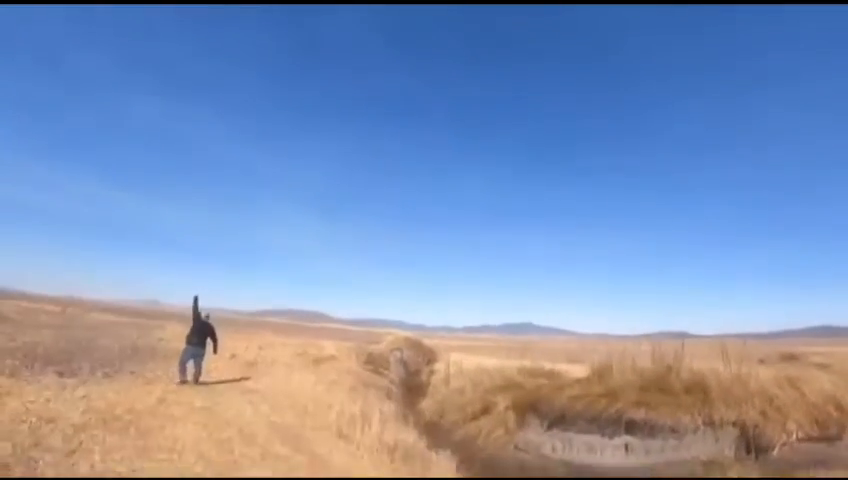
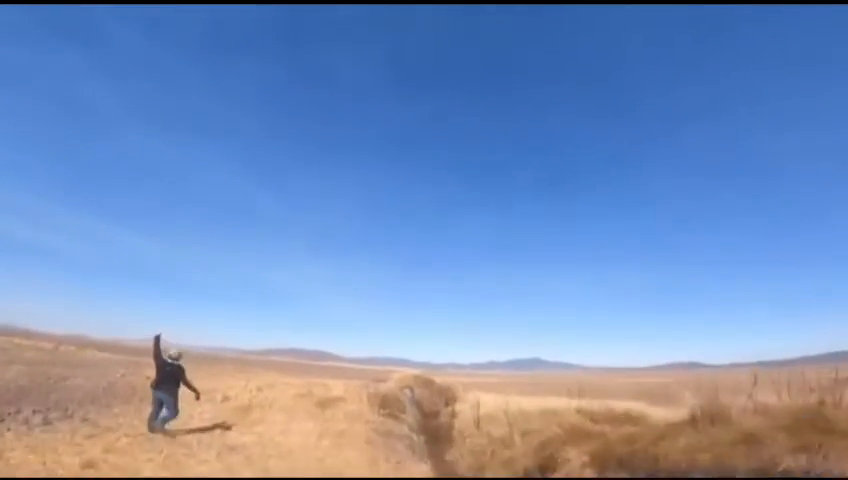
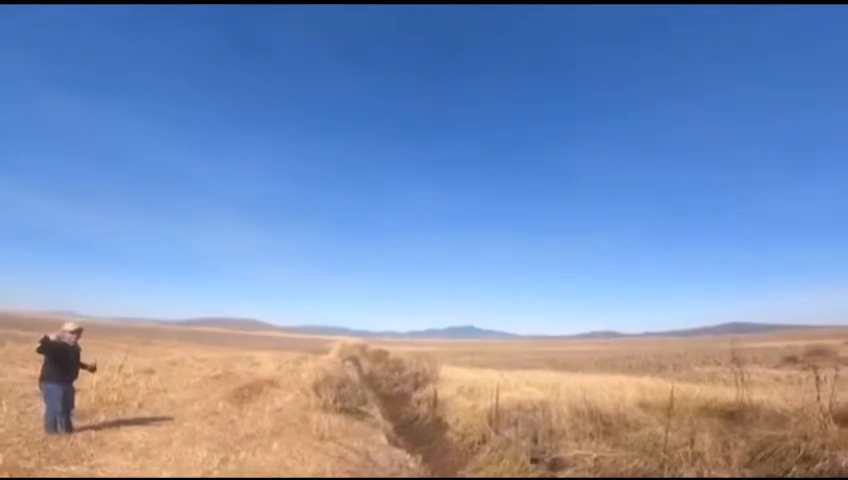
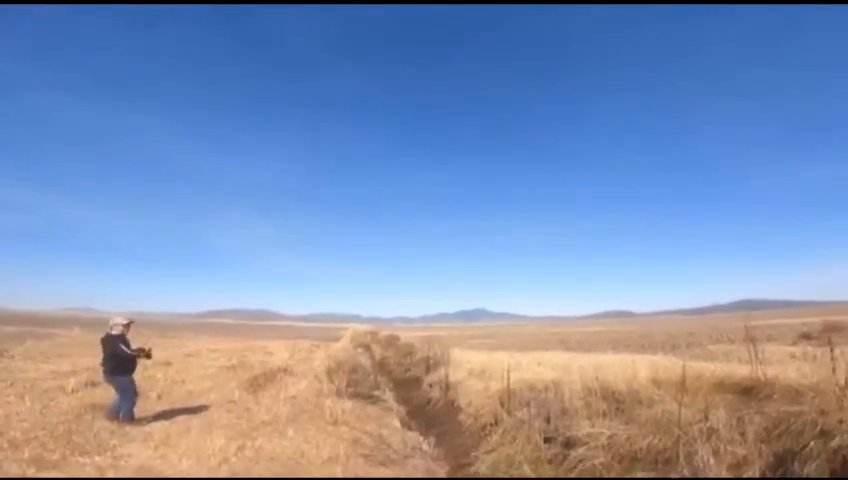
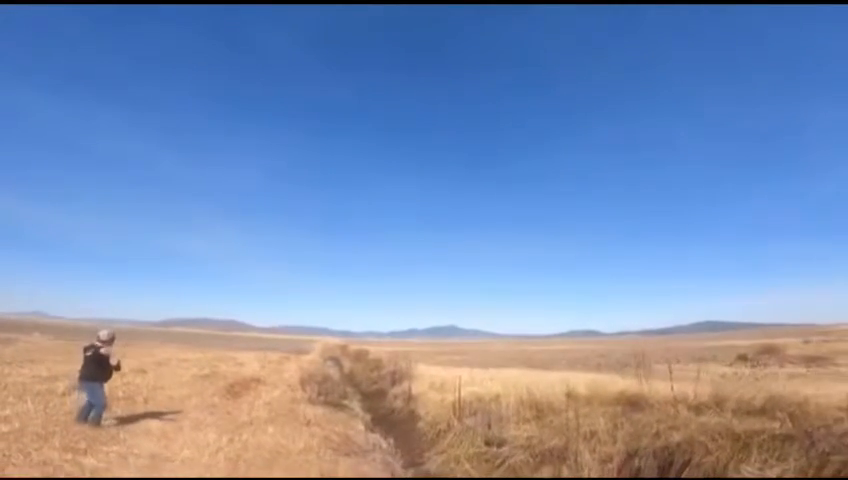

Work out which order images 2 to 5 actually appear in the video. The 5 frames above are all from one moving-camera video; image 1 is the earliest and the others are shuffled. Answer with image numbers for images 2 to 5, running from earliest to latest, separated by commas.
2, 4, 3, 5
